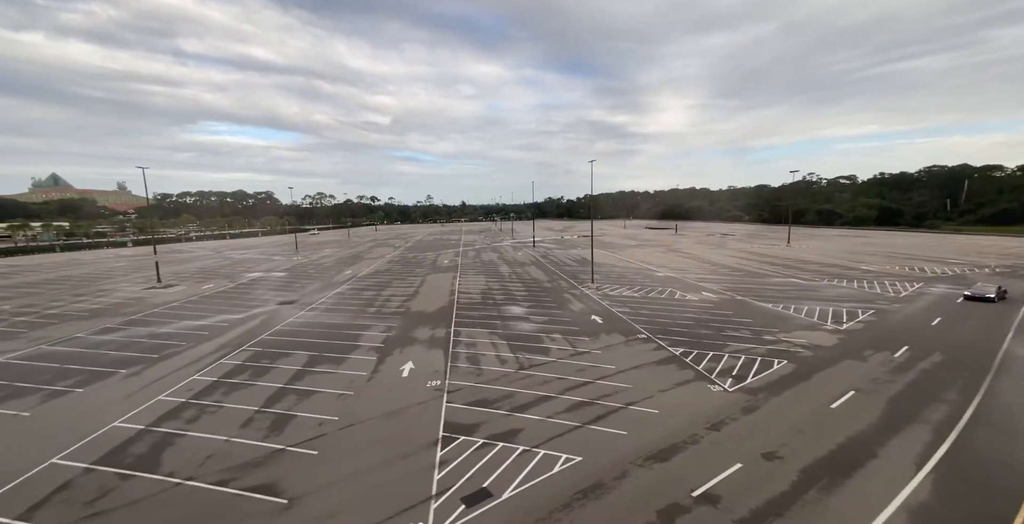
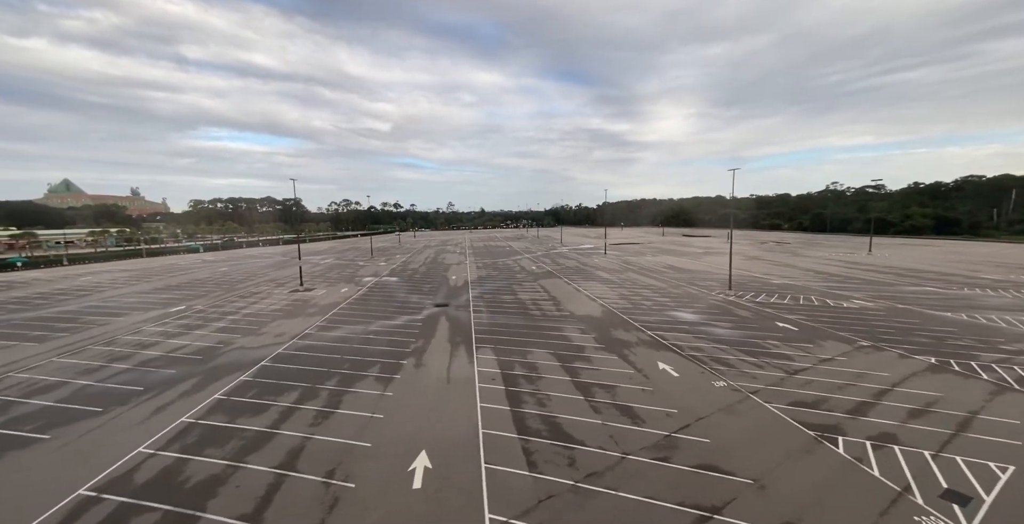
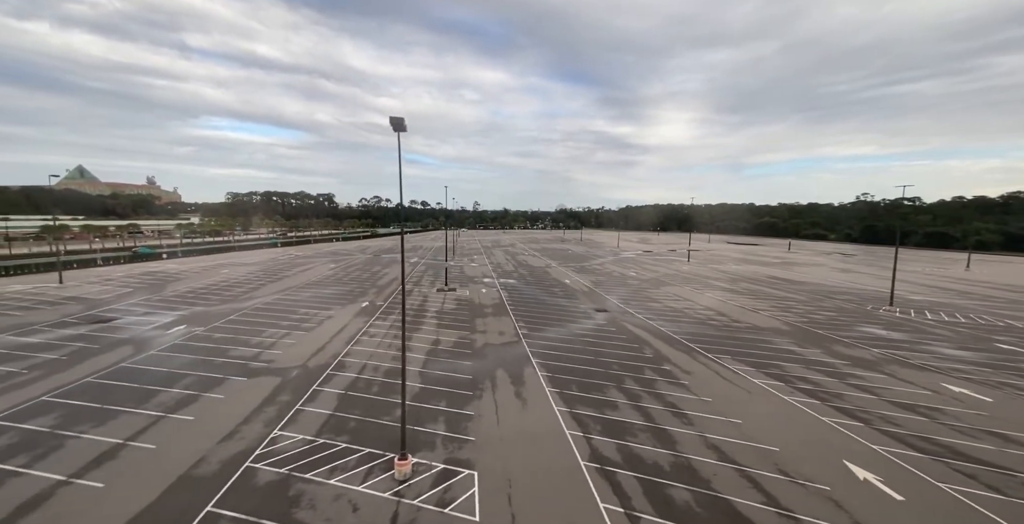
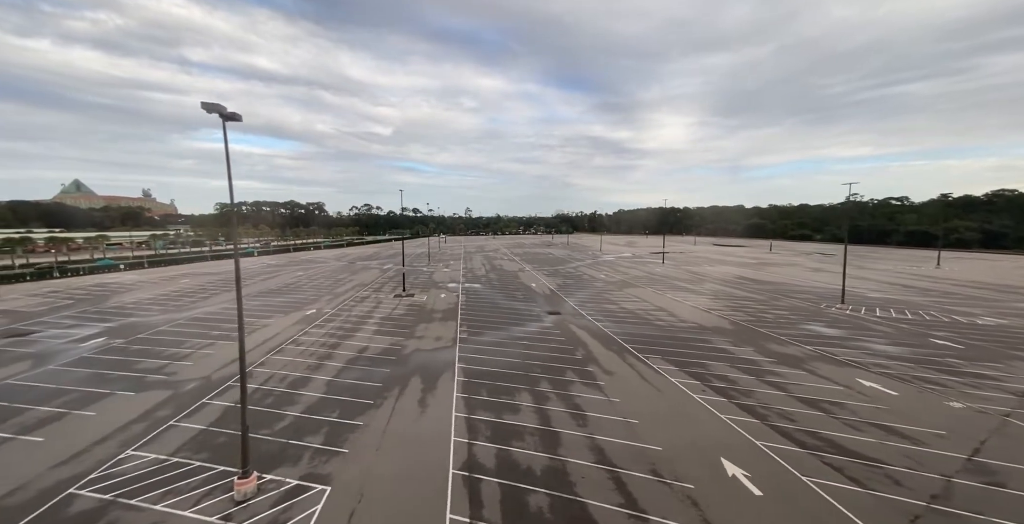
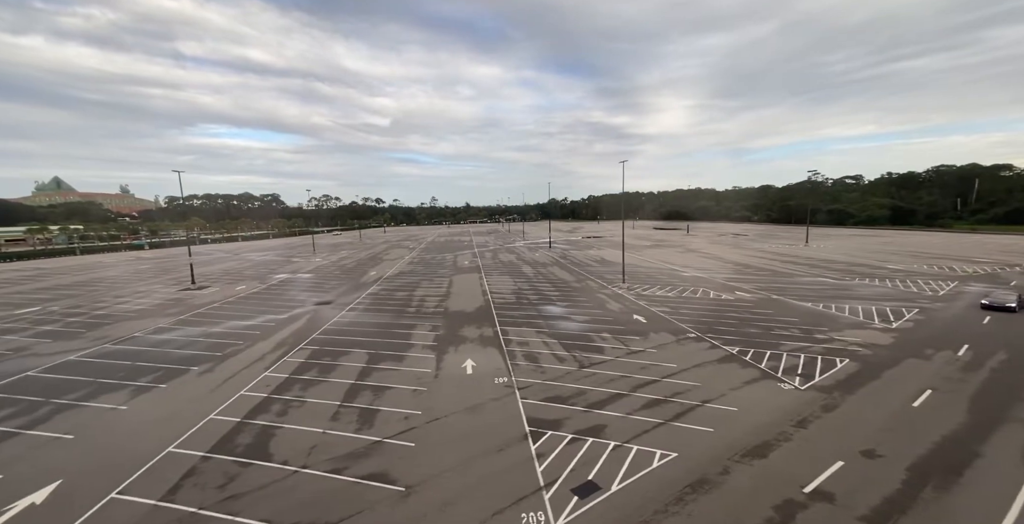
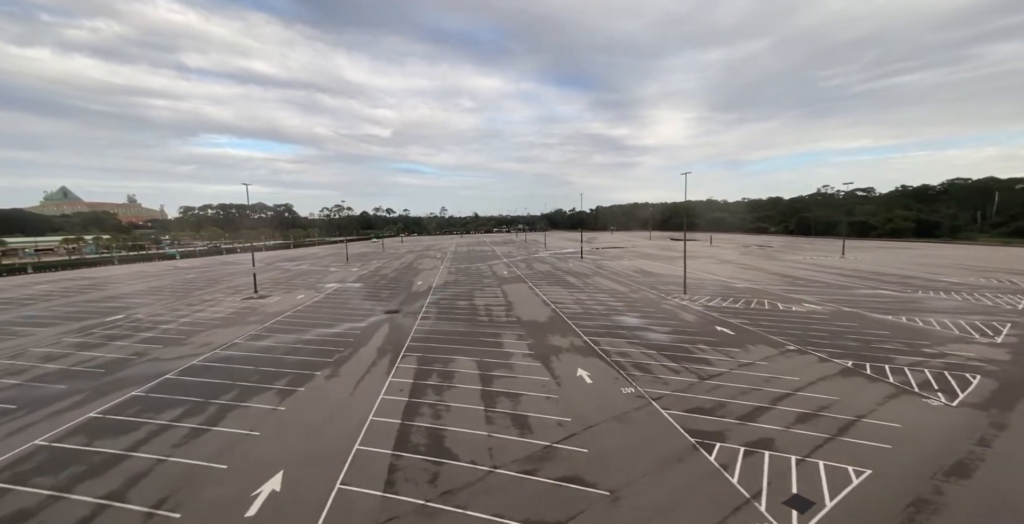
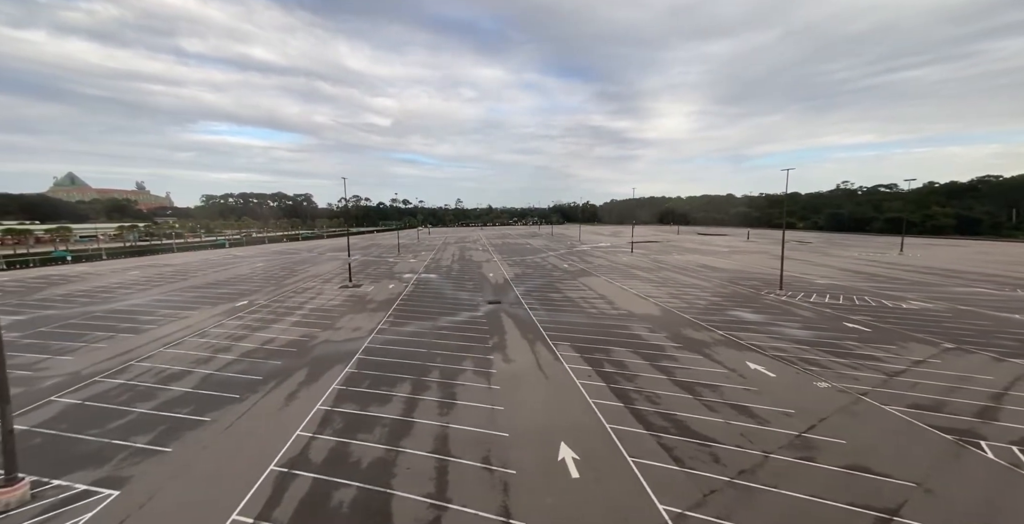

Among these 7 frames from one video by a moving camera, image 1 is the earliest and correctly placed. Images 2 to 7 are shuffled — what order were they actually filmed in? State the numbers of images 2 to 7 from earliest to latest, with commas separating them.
5, 6, 2, 7, 4, 3
